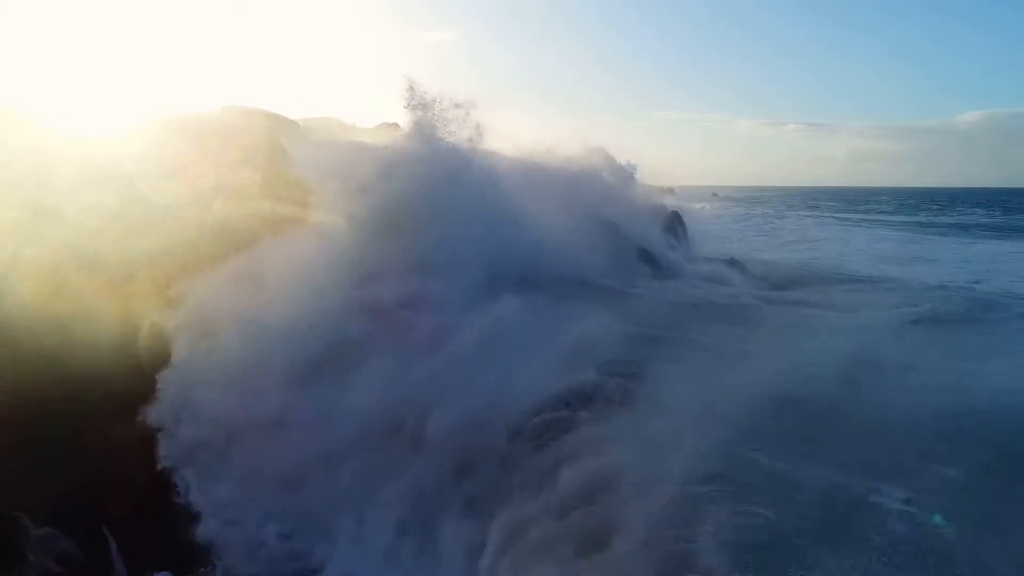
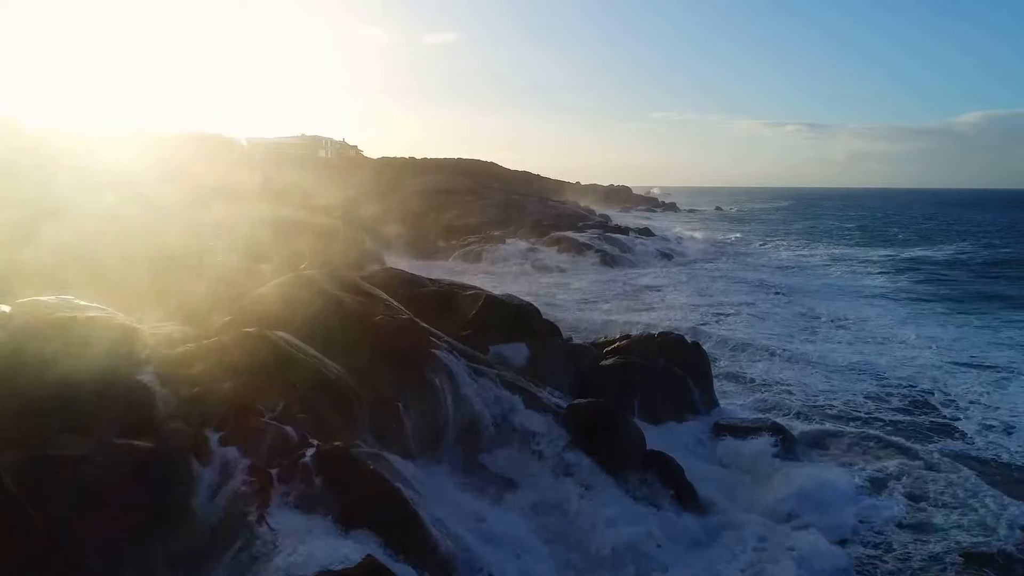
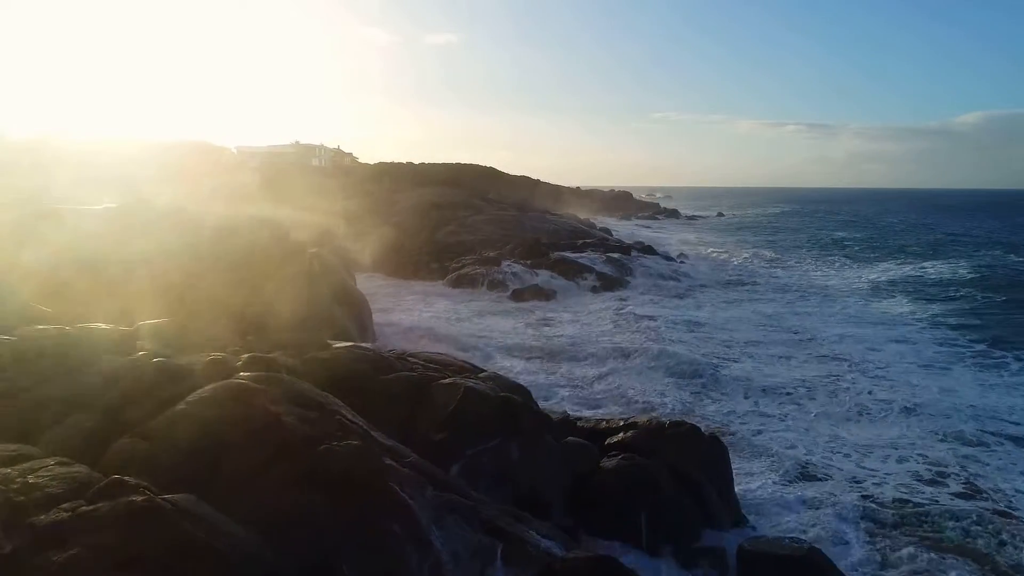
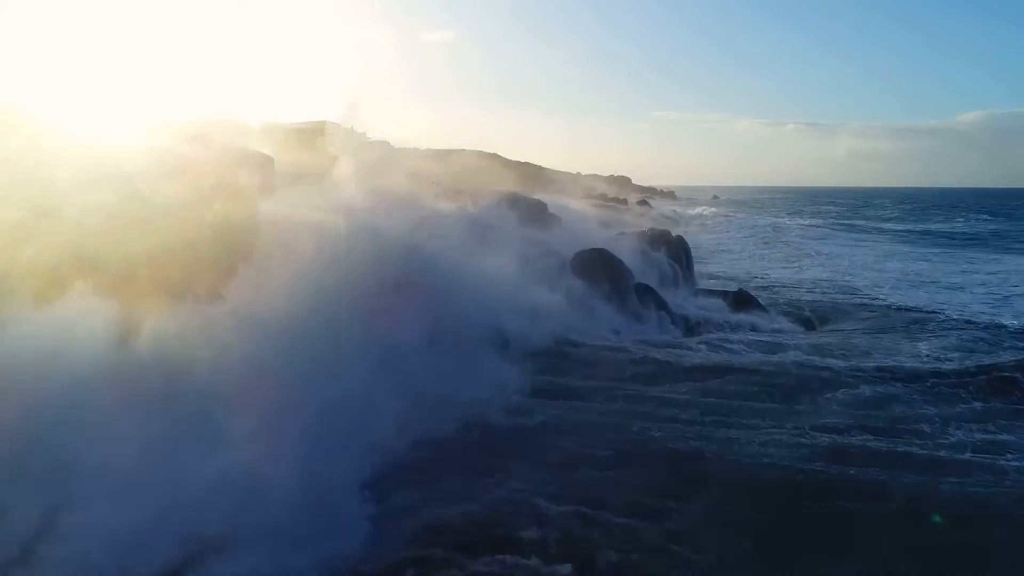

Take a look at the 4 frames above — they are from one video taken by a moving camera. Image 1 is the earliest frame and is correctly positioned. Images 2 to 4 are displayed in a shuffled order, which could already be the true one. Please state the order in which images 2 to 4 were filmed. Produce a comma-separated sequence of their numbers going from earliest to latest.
4, 2, 3
